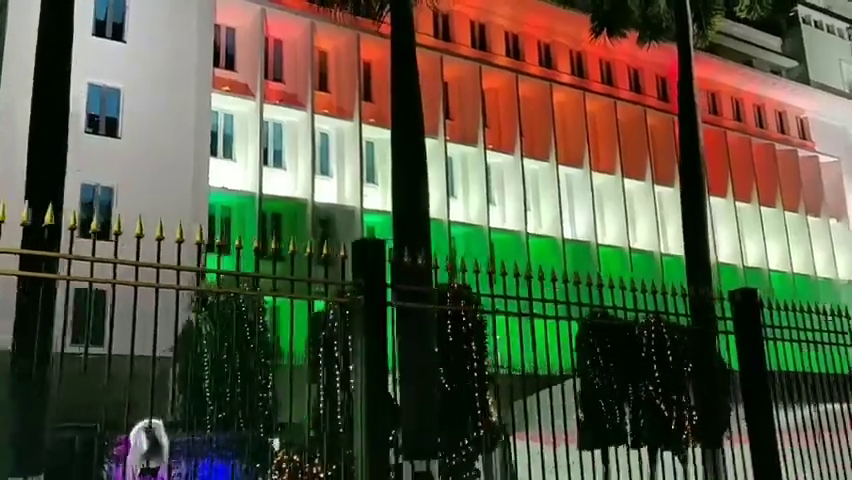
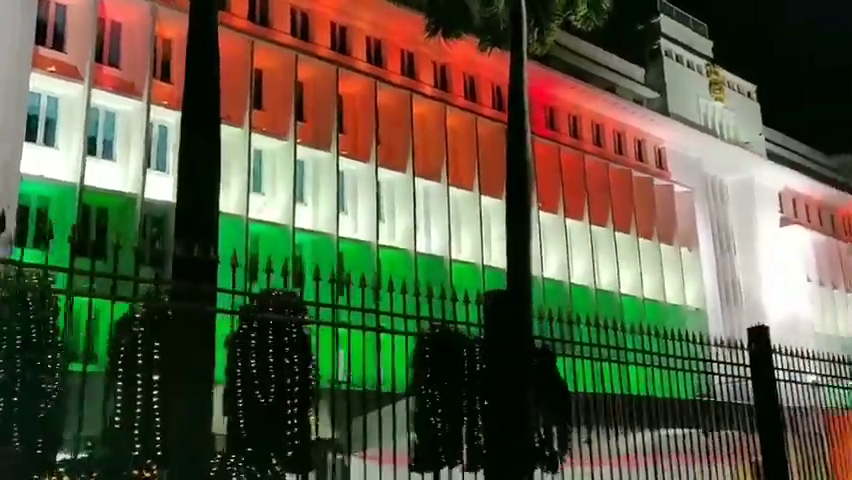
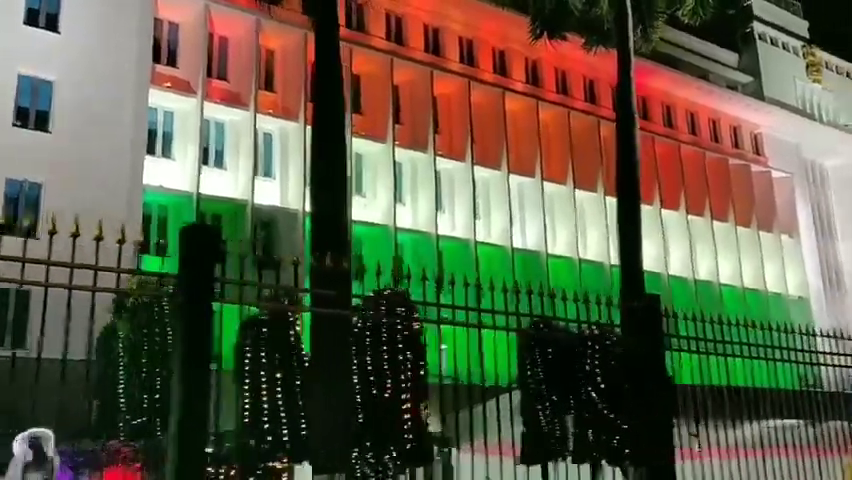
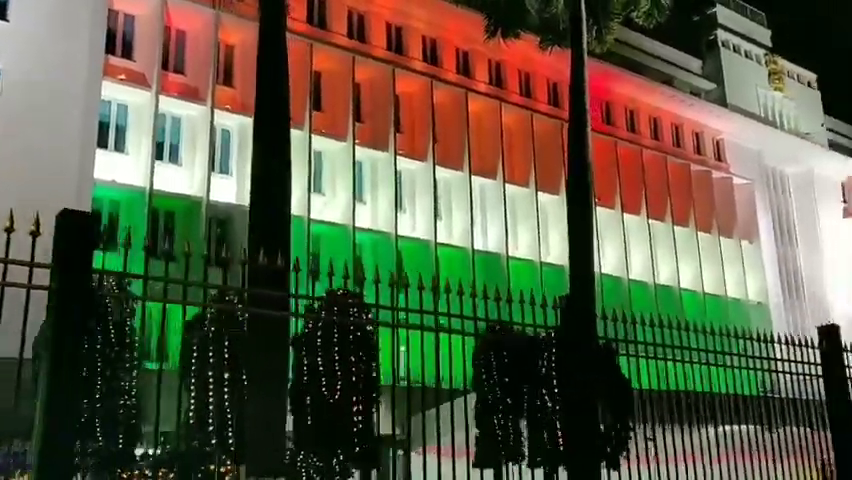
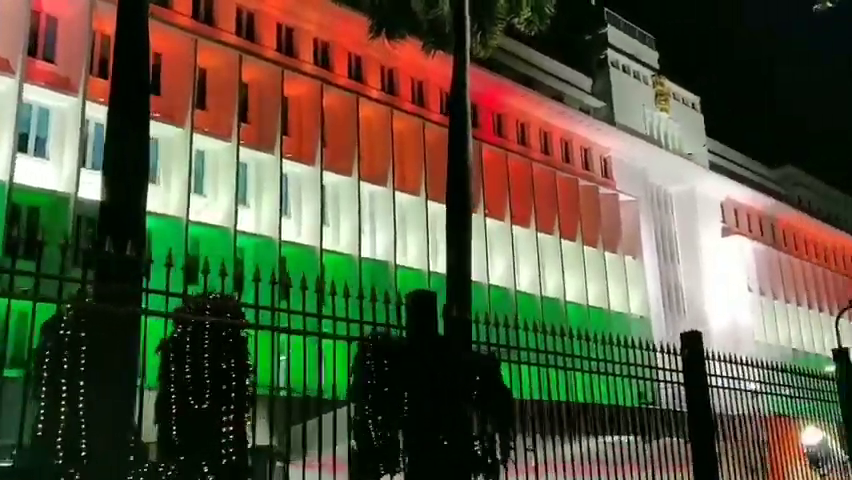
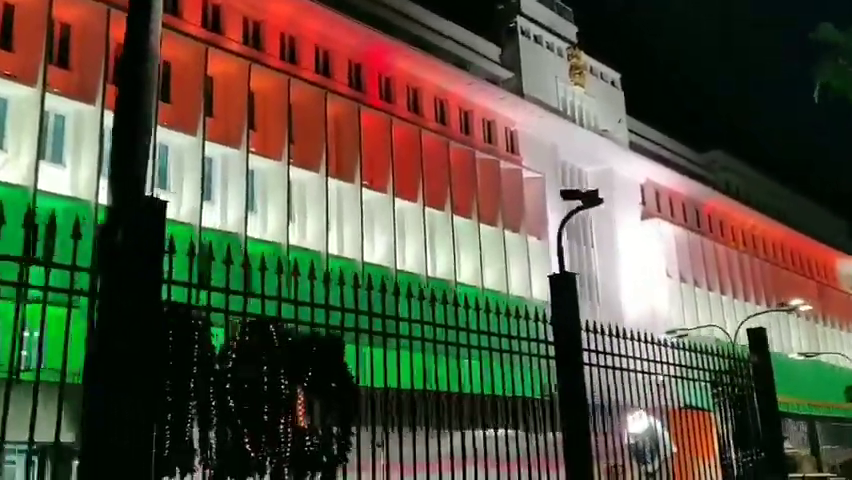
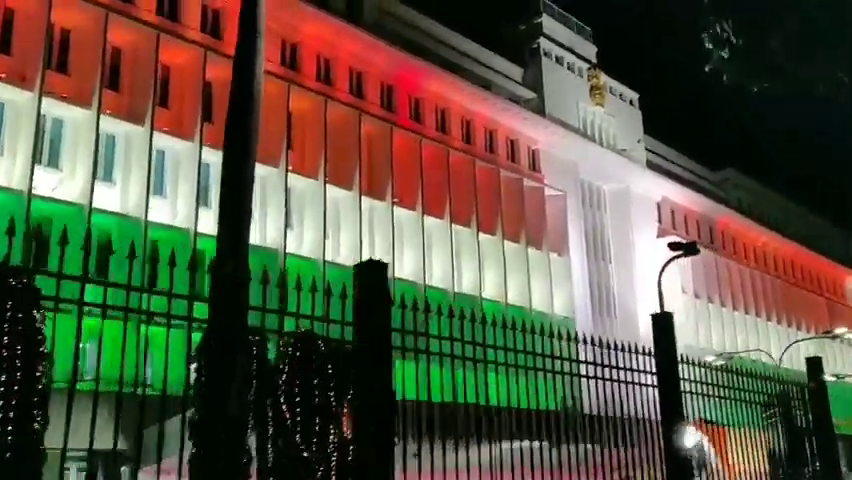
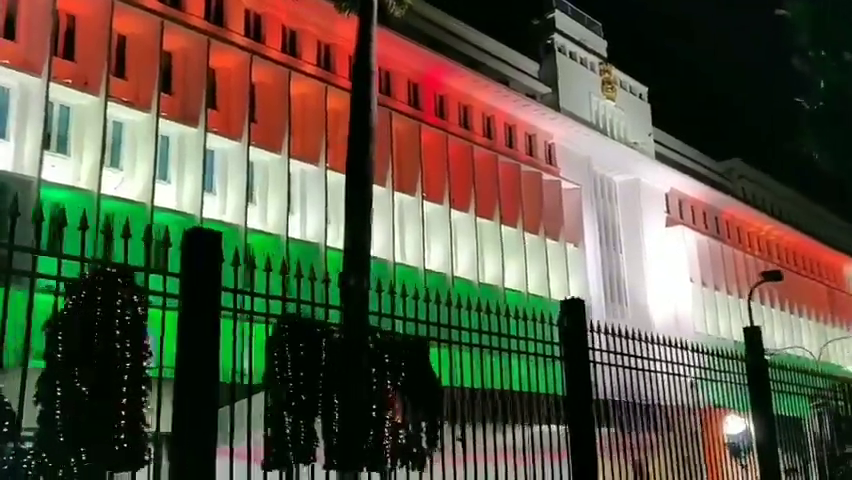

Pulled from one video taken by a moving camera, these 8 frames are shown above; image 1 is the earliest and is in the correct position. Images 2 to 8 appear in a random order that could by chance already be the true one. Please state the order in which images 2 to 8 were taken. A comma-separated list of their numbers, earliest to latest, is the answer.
3, 4, 2, 5, 8, 7, 6
